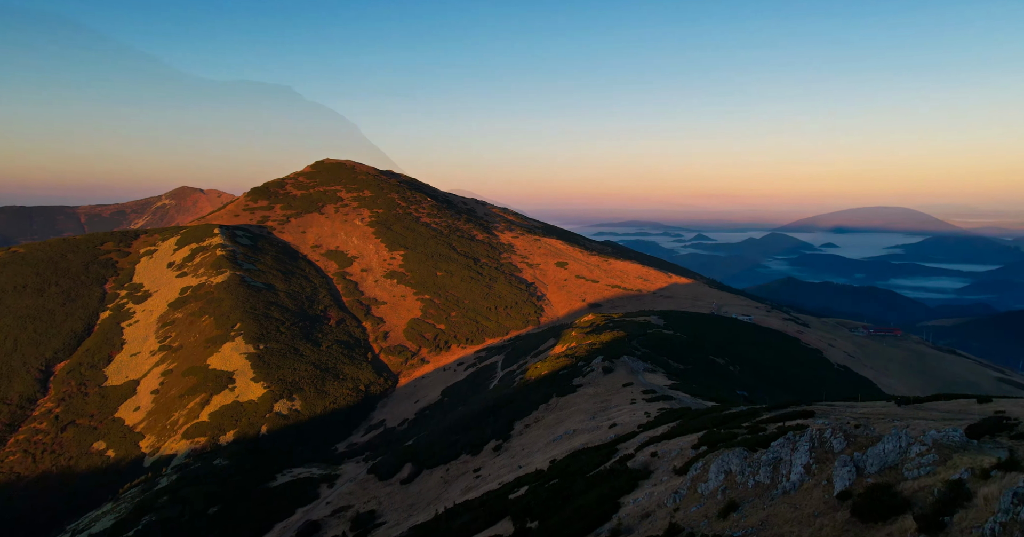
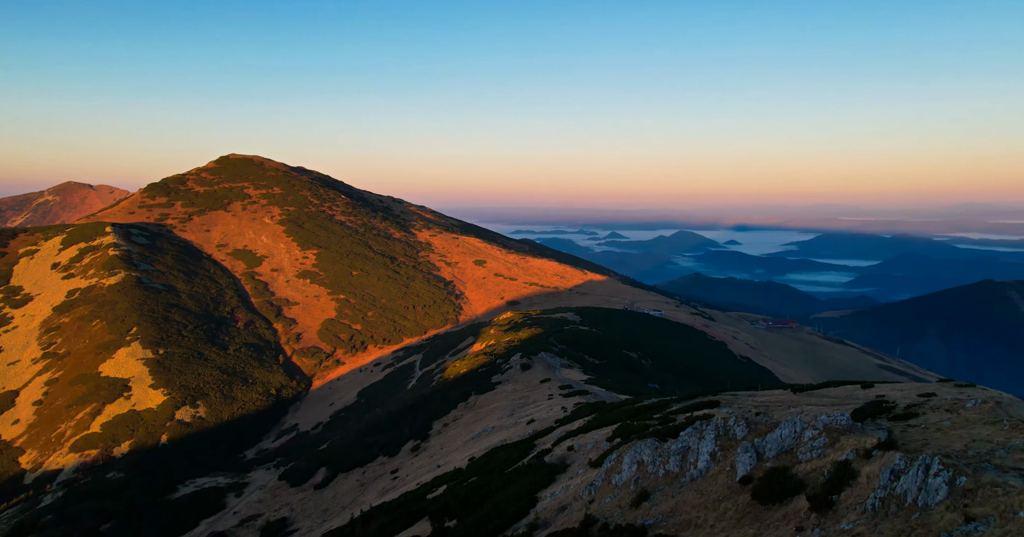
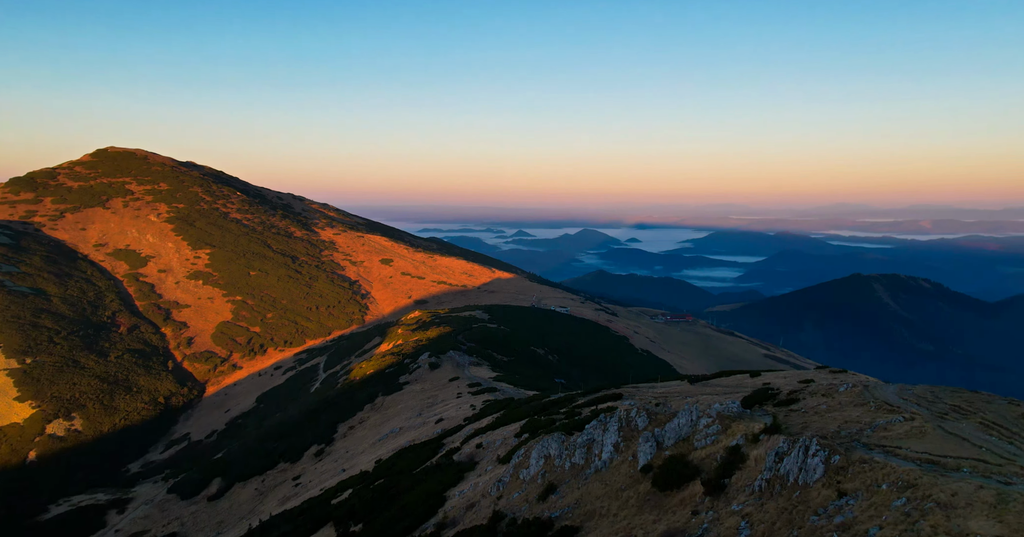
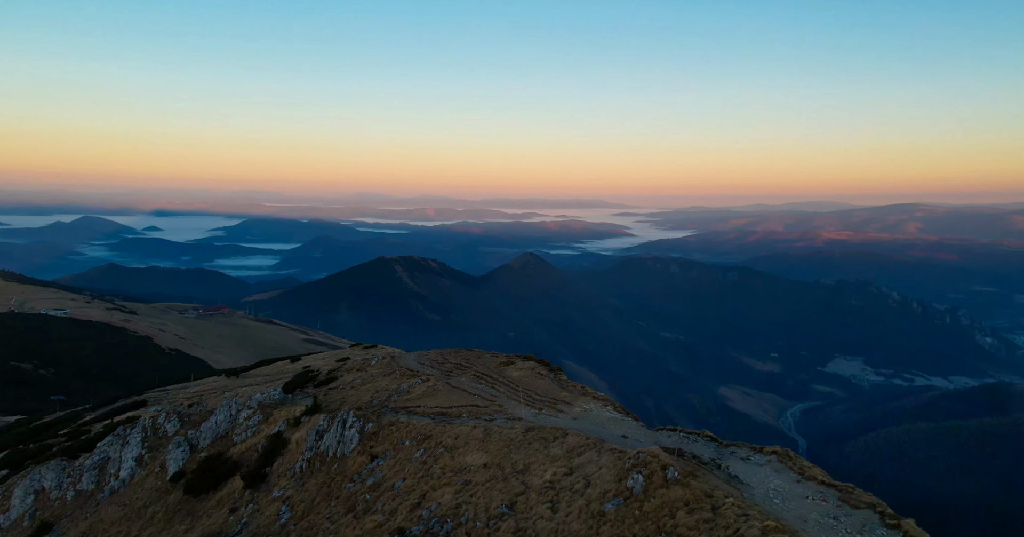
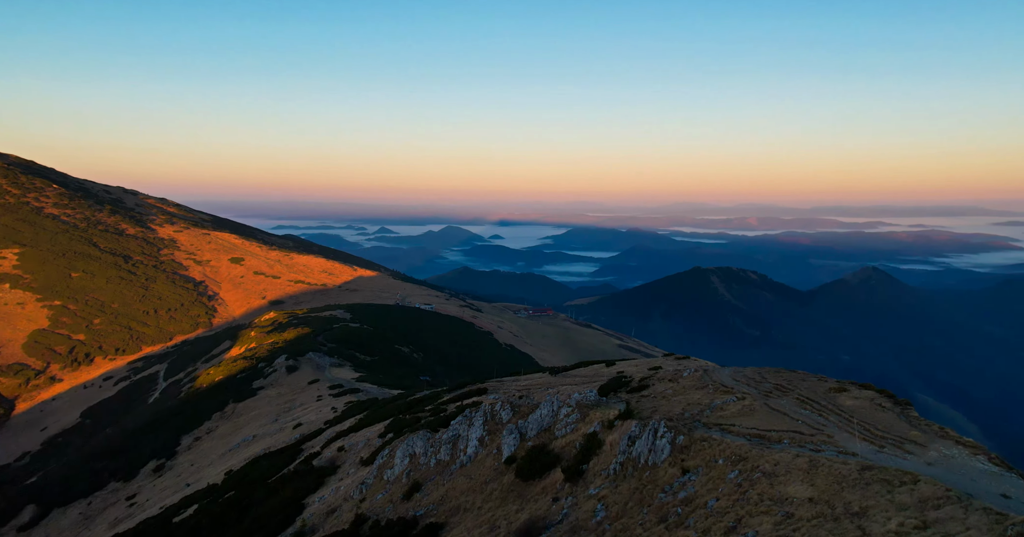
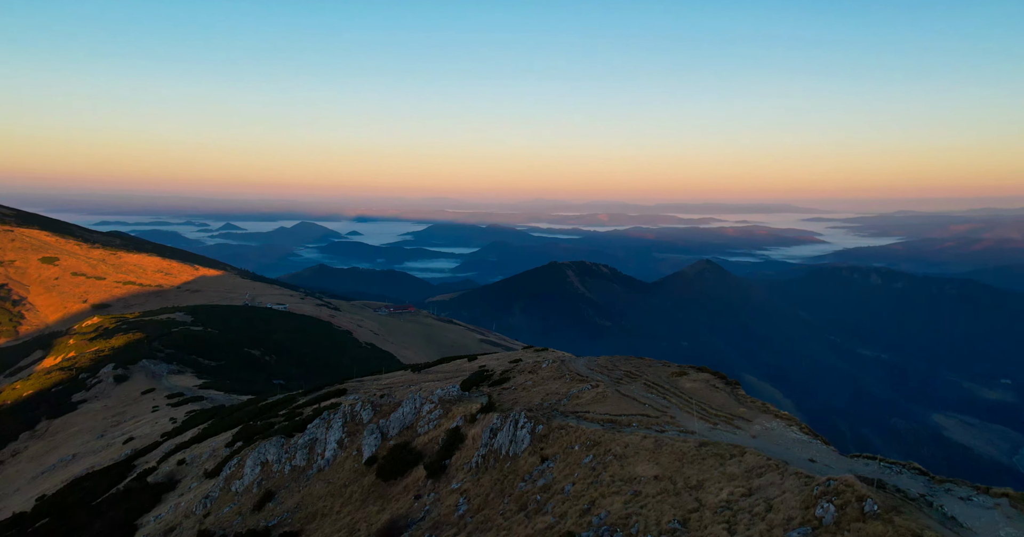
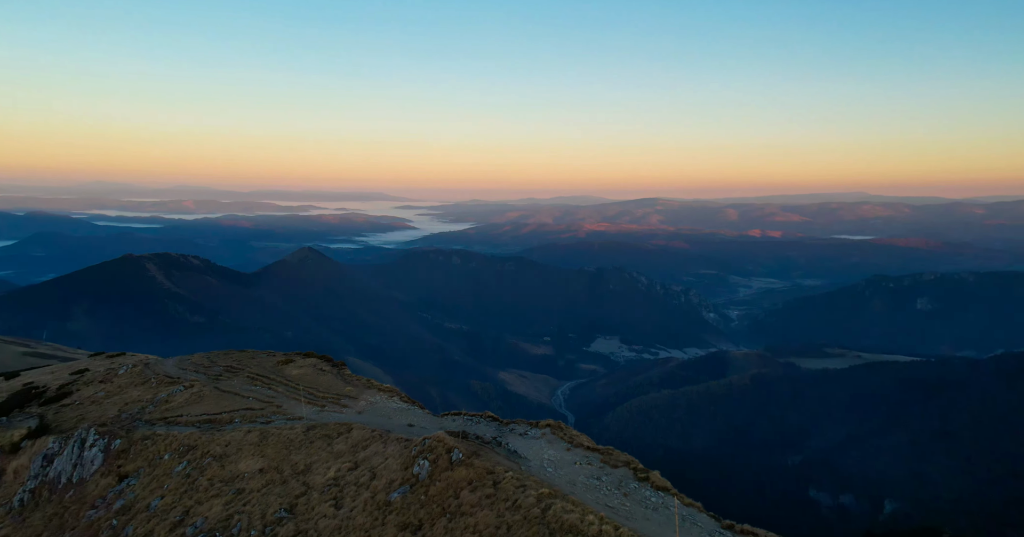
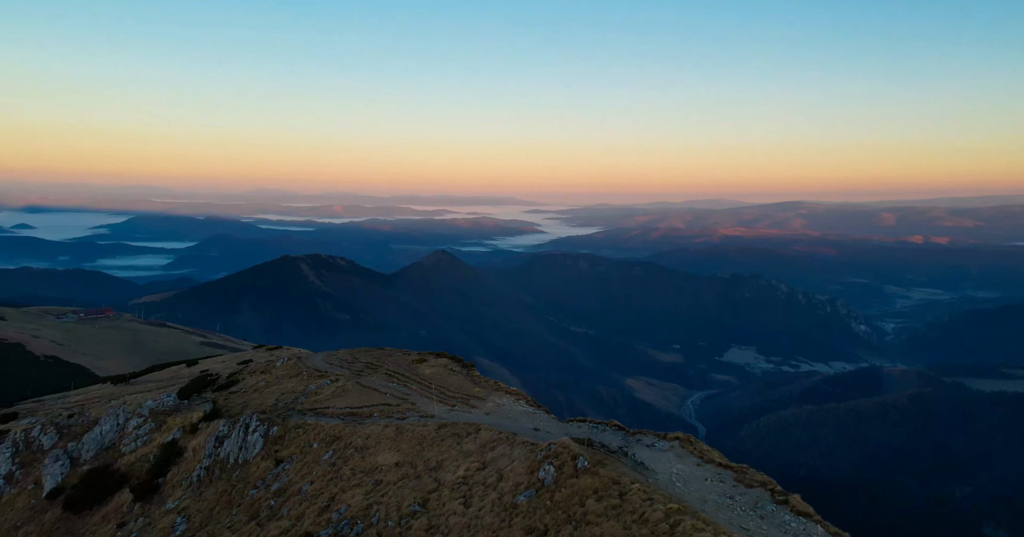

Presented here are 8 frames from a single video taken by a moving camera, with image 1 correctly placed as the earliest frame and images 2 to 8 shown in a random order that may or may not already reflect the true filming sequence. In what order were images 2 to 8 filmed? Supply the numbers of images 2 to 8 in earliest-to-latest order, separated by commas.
2, 3, 5, 6, 4, 8, 7
